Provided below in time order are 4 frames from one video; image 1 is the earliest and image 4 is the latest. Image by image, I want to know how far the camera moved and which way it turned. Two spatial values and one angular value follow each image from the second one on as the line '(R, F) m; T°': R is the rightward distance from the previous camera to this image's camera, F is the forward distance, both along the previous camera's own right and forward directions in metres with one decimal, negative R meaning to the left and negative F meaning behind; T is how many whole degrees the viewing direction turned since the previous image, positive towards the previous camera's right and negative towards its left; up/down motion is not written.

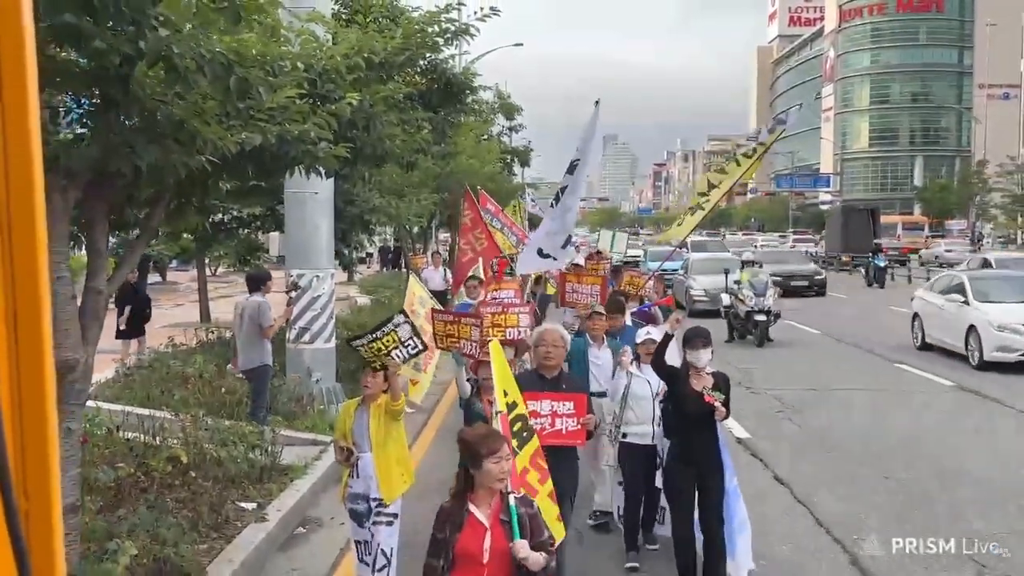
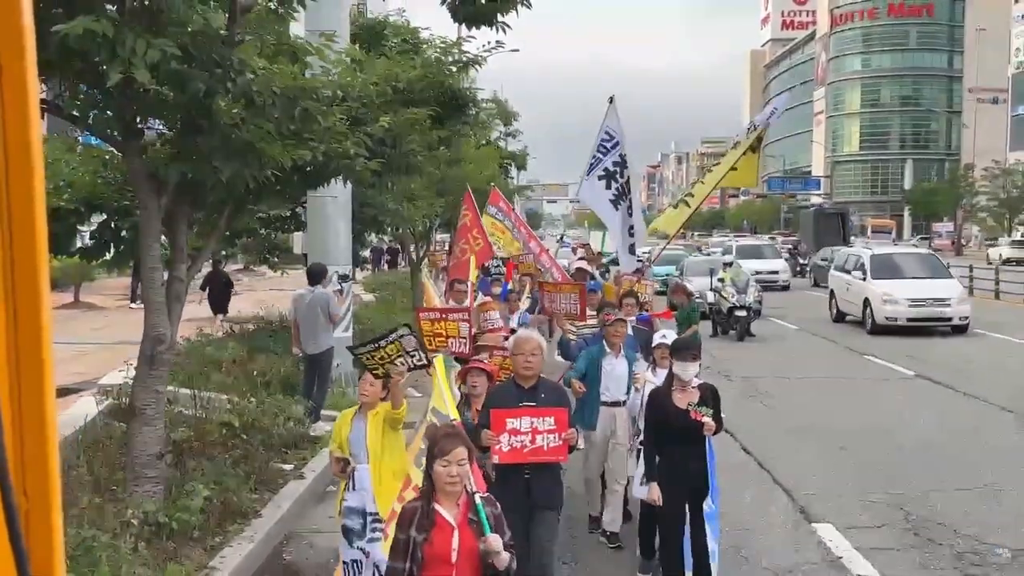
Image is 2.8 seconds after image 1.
(-0.1, -1.2) m; 0°
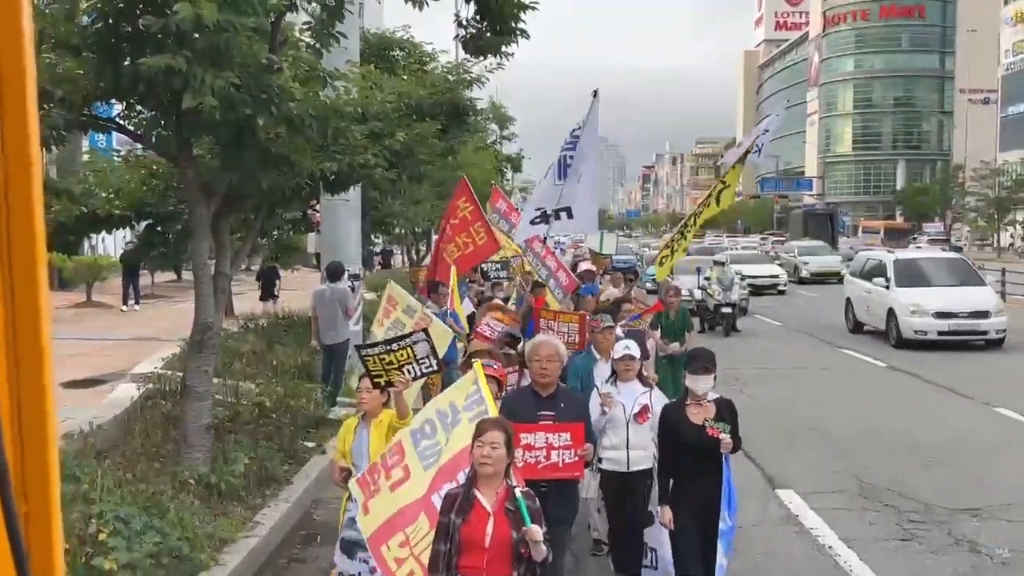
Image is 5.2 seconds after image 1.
(0.0, -1.0) m; 0°
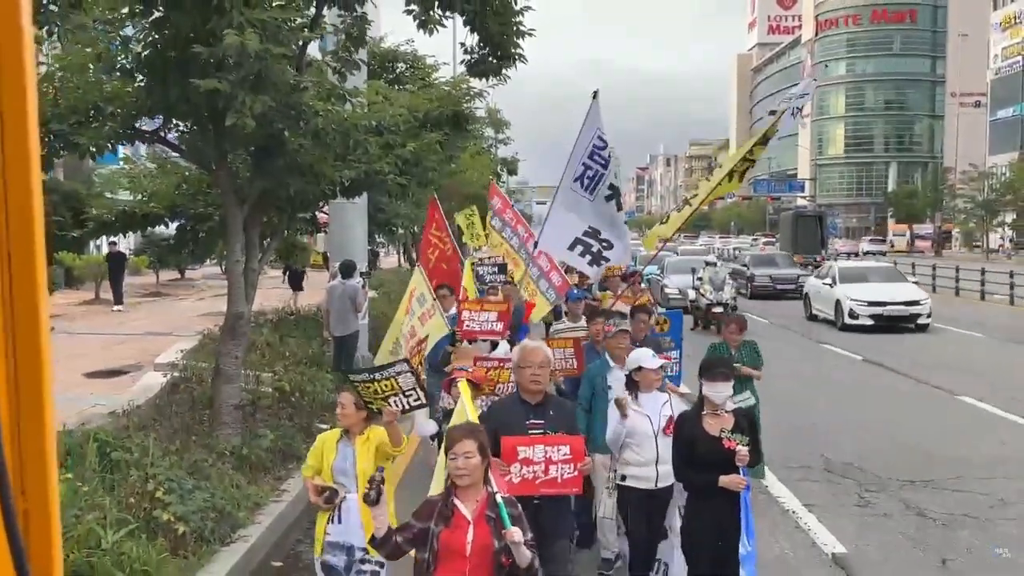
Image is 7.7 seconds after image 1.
(0.0, -0.9) m; 0°
